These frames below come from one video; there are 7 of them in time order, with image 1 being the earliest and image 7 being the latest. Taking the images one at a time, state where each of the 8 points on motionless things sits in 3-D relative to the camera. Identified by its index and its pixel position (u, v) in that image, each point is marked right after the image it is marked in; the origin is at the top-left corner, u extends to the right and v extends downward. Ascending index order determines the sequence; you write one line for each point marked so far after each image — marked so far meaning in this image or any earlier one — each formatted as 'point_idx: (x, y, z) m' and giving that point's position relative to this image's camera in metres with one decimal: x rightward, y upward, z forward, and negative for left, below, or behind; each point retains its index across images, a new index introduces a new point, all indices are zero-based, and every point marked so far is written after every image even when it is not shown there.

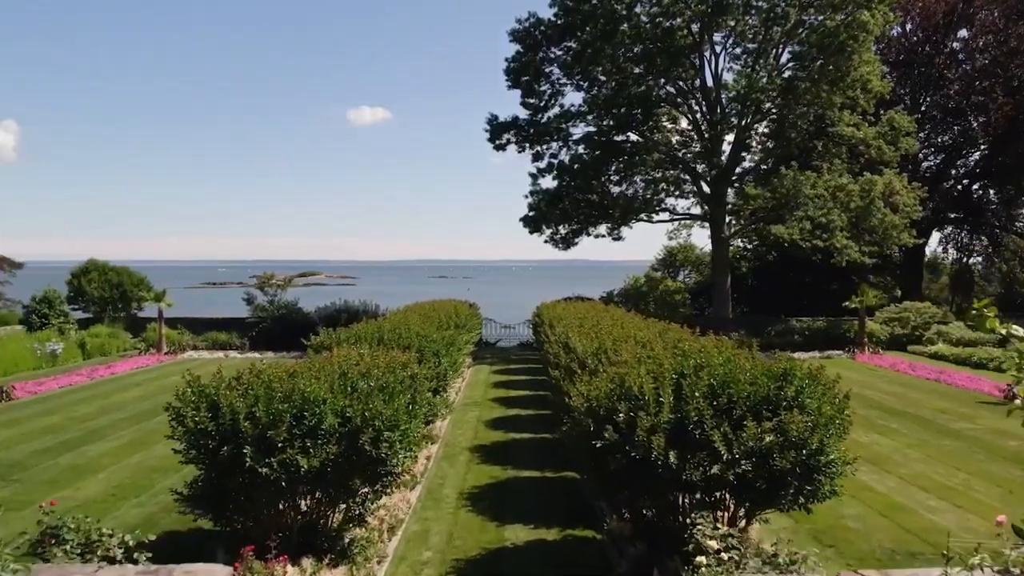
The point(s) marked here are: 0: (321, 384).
0: (-1.6, -0.8, +5.9) m
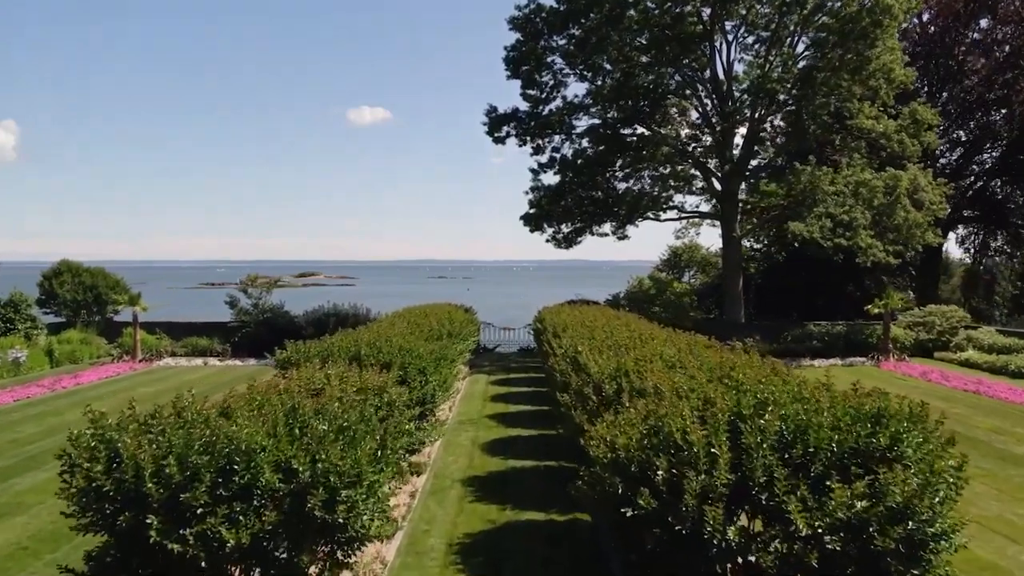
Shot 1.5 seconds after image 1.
0: (-1.6, -0.9, +4.5) m
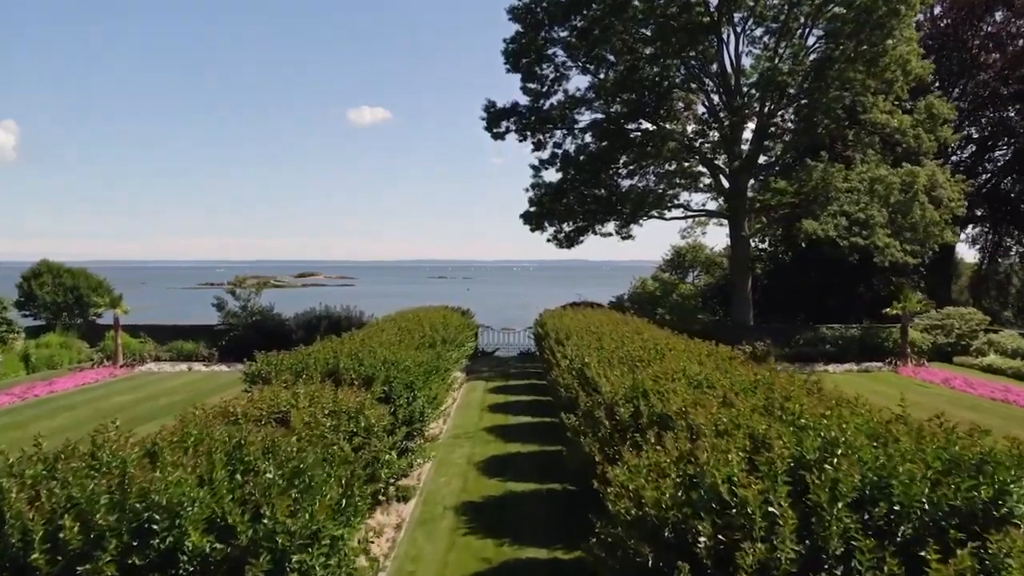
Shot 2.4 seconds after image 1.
0: (-1.6, -0.9, +3.5) m
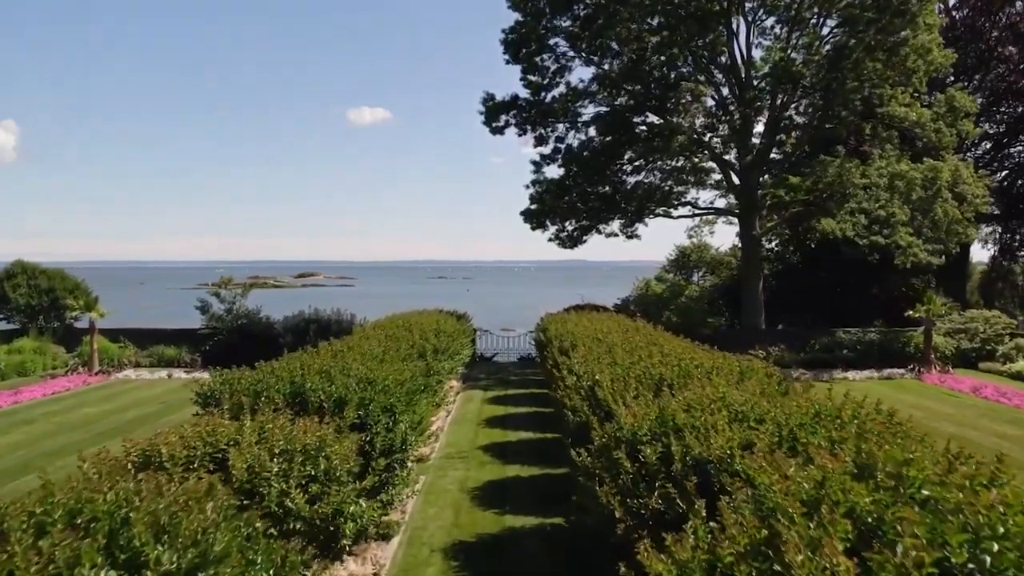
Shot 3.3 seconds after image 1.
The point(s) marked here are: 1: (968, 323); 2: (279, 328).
0: (-1.6, -1.0, +2.4) m
1: (+12.7, -1.0, +19.8) m
2: (-6.4, -1.1, +19.6) m
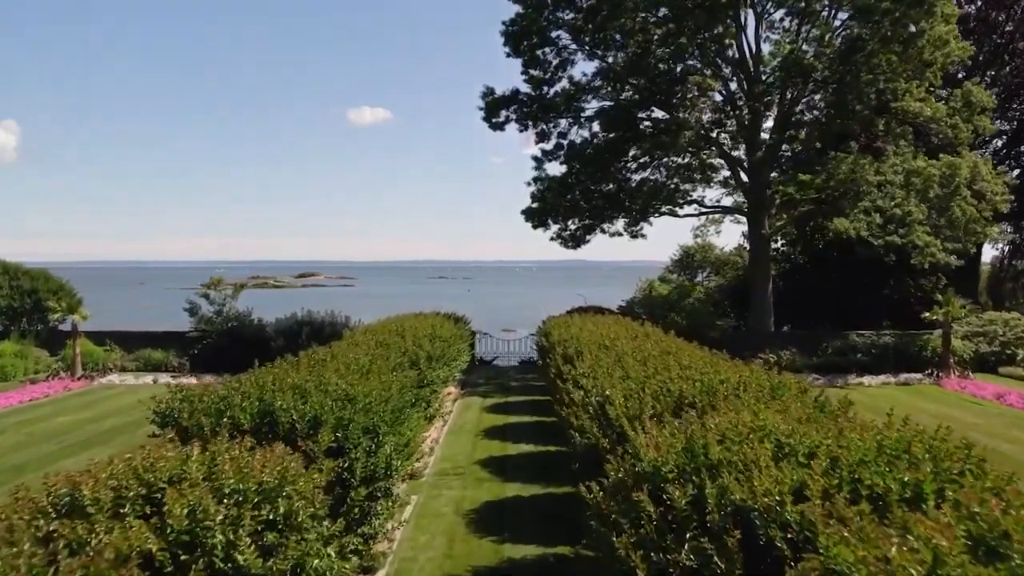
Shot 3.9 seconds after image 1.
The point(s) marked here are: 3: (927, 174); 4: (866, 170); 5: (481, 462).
0: (-1.6, -1.0, +1.7) m
1: (+12.7, -1.0, +19.0) m
2: (-6.4, -1.1, +18.8) m
3: (+11.1, +3.1, +19.0) m
4: (+9.4, +3.1, +18.9) m
5: (-0.4, -2.4, +9.8) m
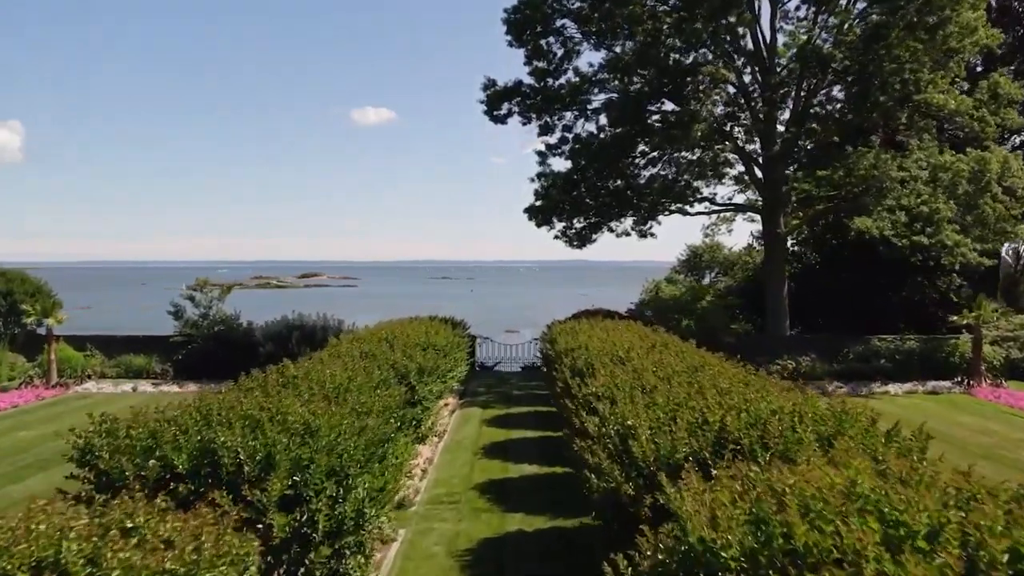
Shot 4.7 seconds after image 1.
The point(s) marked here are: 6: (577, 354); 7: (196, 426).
0: (-1.6, -1.0, +0.6) m
1: (+12.8, -1.1, +17.9) m
2: (-6.3, -1.2, +17.8) m
3: (+11.1, +3.0, +17.9) m
4: (+9.5, +3.1, +17.8) m
5: (-0.4, -2.4, +8.7) m
6: (+0.8, -0.8, +9.0) m
7: (-2.0, -0.9, +4.4) m
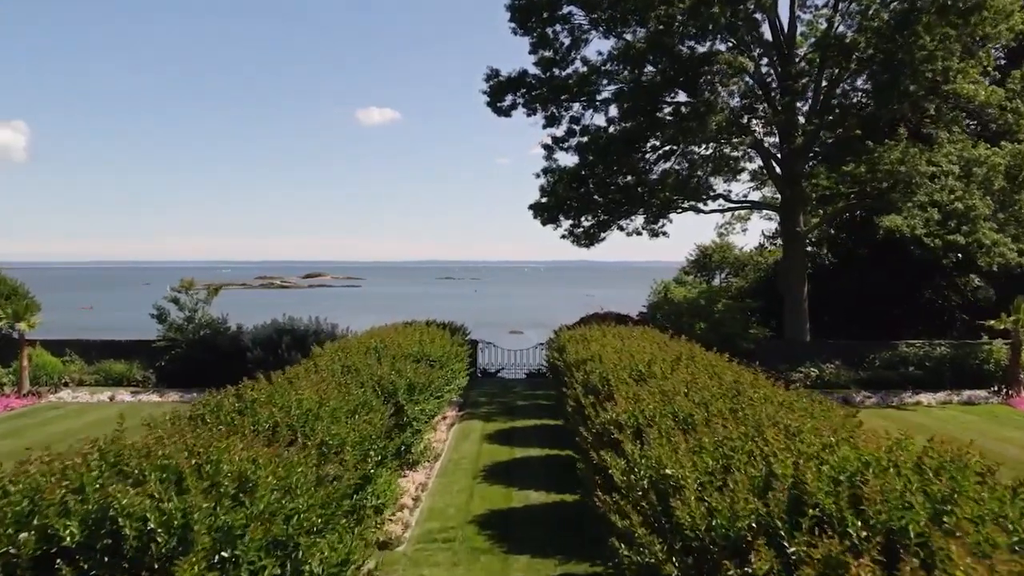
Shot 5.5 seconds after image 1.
0: (-1.7, -1.1, -0.4) m
1: (+12.9, -1.1, +16.7) m
2: (-6.2, -1.2, +16.8) m
3: (+11.2, +2.9, +16.8) m
4: (+9.6, +3.0, +16.6) m
5: (-0.4, -2.5, +7.6) m
6: (+0.9, -0.9, +7.9) m
7: (-2.0, -0.9, +3.3) m
